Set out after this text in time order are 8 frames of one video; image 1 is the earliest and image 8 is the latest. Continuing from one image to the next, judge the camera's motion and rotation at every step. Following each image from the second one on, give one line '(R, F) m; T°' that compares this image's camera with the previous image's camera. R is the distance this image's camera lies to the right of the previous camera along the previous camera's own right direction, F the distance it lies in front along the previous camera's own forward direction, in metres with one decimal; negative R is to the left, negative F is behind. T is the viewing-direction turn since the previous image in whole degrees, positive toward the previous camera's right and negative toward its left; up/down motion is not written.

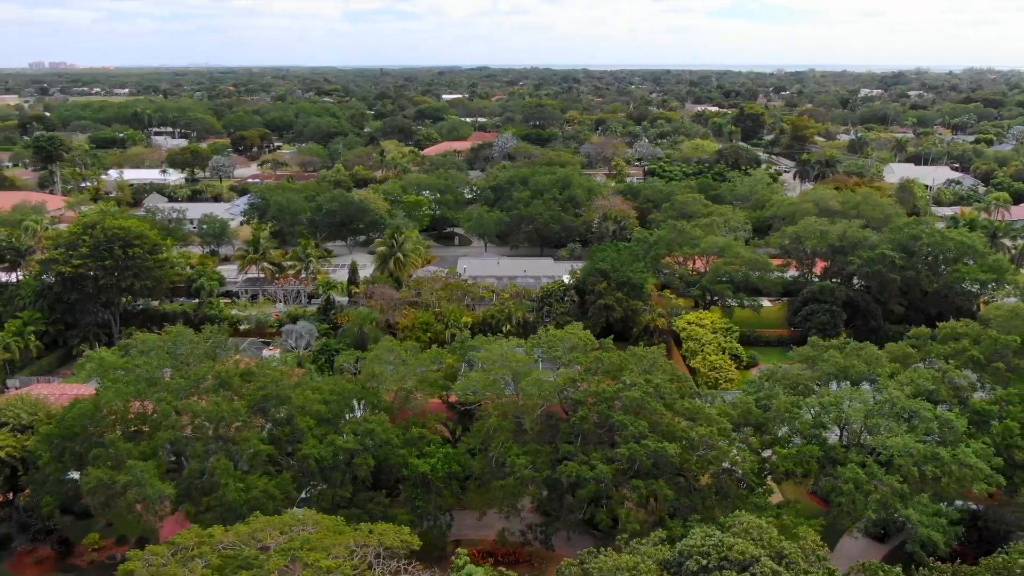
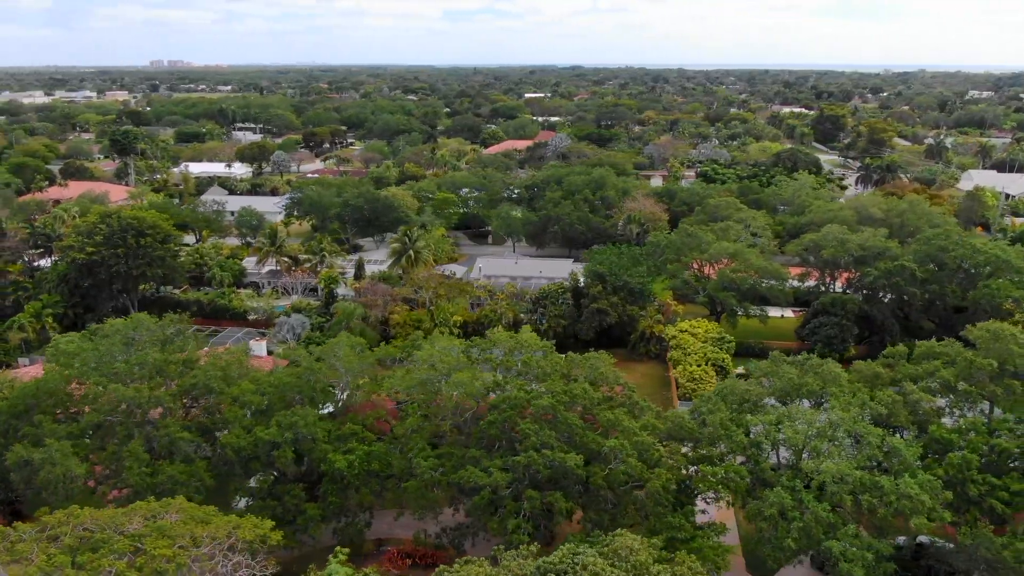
(+3.7, +0.5) m; -7°
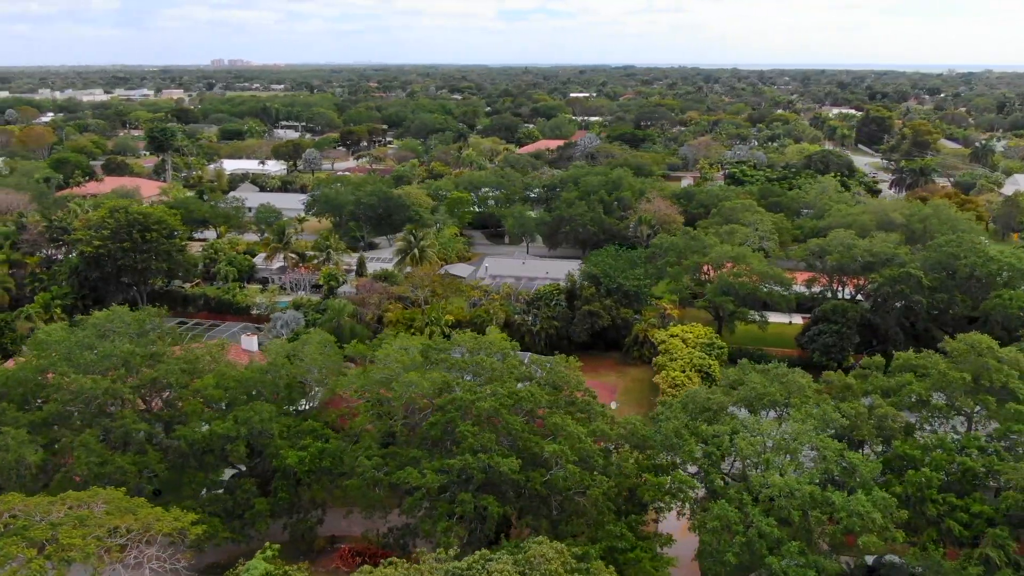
(+2.2, +0.2) m; -4°
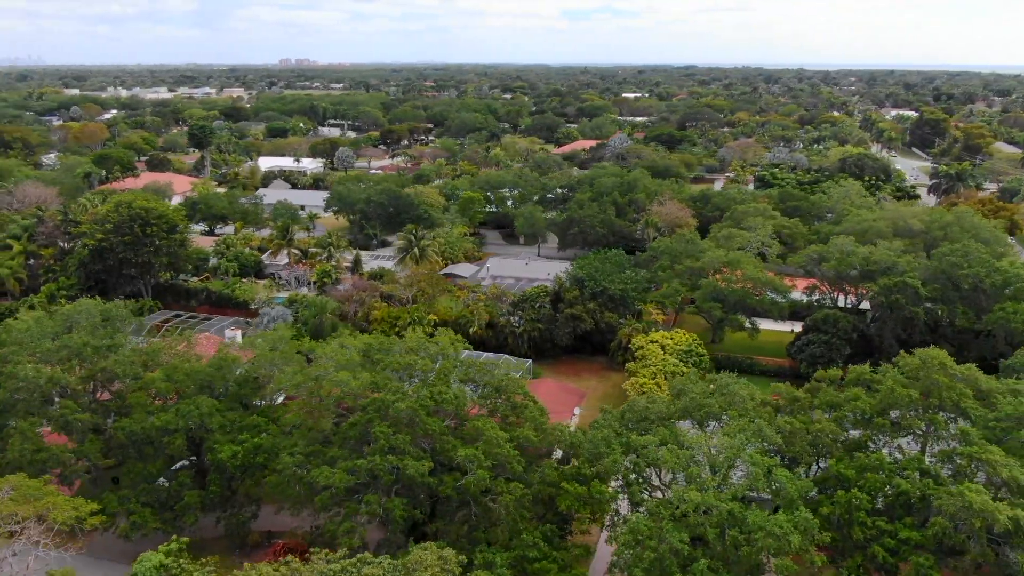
(+2.8, +0.3) m; -4°
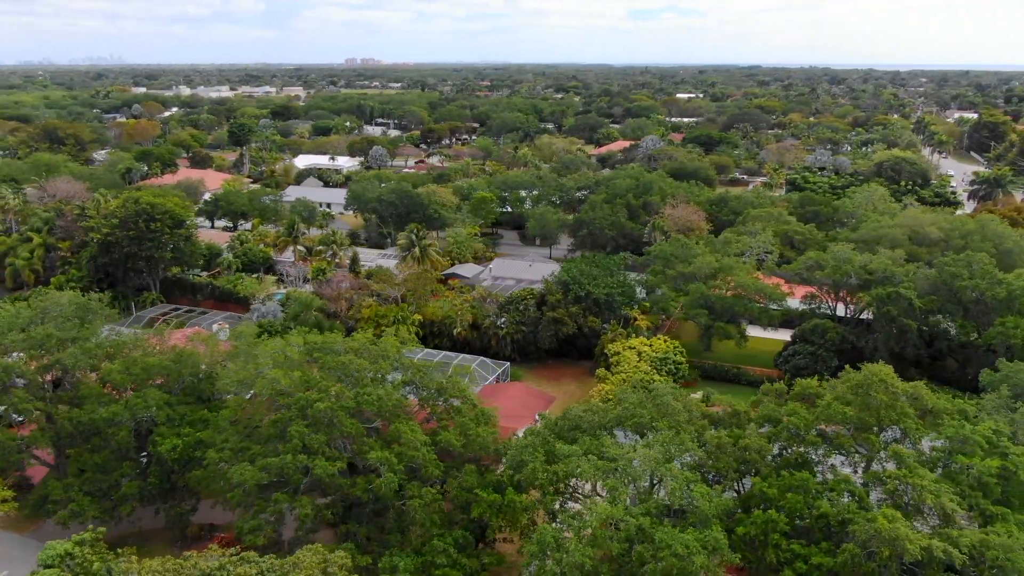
(+2.8, +0.3) m; -4°
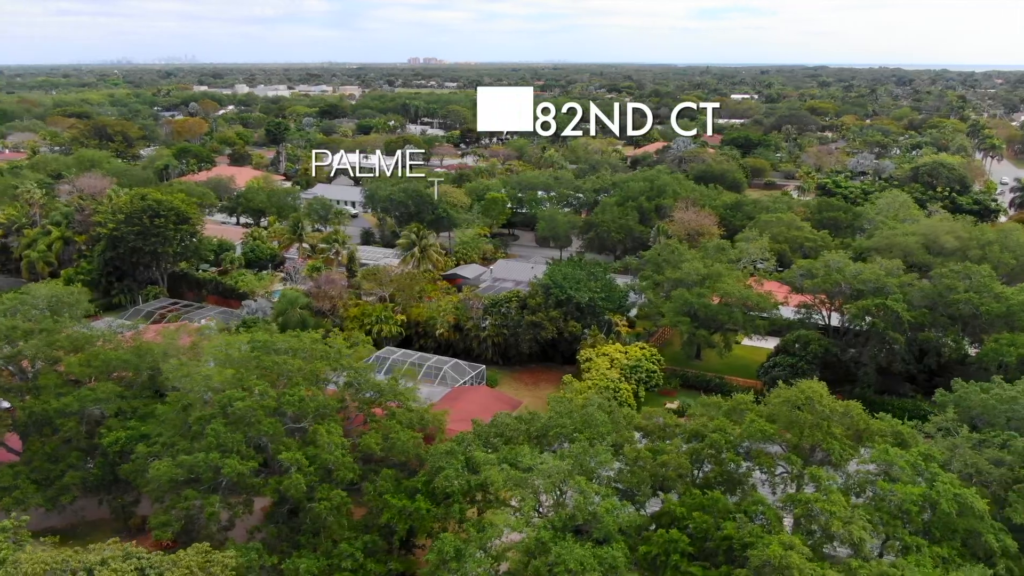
(+2.8, +0.4) m; -4°
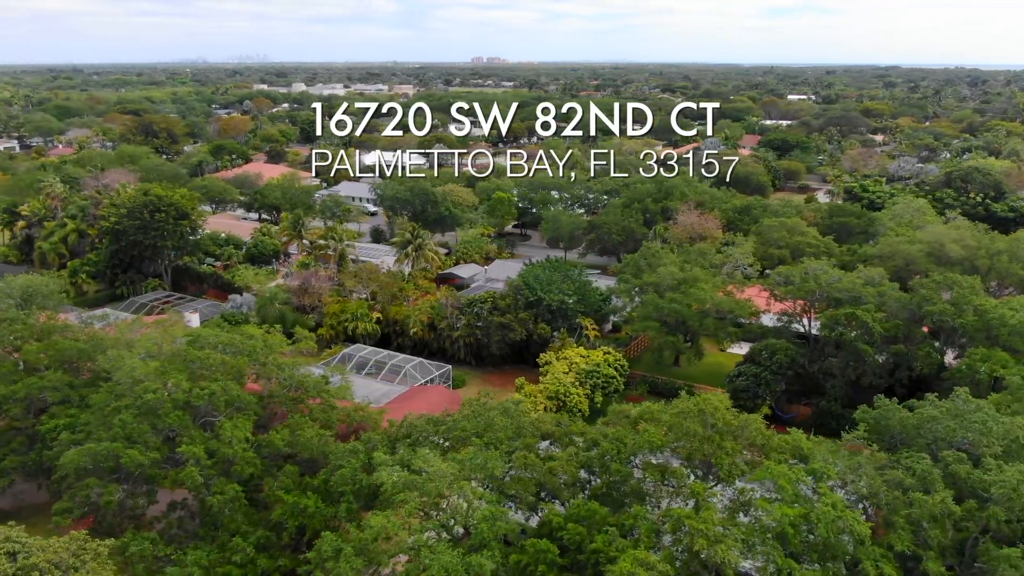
(+3.2, +0.3) m; -4°
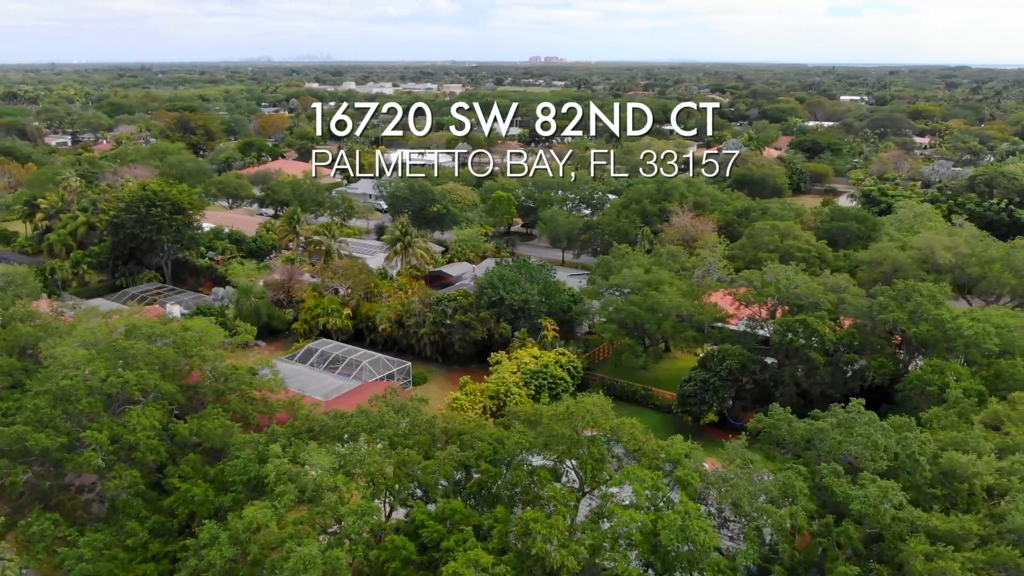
(+3.2, +0.1) m; -4°
